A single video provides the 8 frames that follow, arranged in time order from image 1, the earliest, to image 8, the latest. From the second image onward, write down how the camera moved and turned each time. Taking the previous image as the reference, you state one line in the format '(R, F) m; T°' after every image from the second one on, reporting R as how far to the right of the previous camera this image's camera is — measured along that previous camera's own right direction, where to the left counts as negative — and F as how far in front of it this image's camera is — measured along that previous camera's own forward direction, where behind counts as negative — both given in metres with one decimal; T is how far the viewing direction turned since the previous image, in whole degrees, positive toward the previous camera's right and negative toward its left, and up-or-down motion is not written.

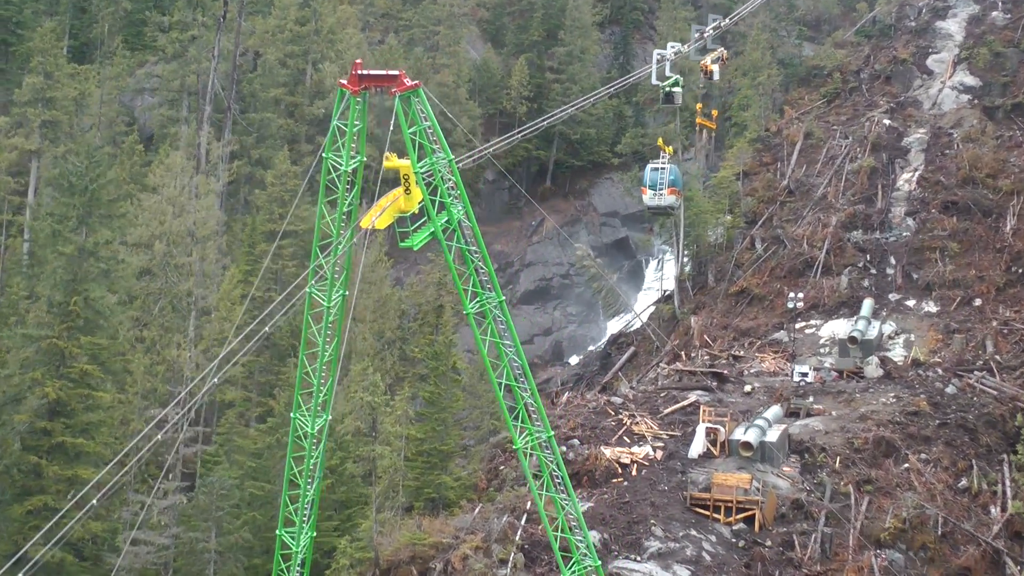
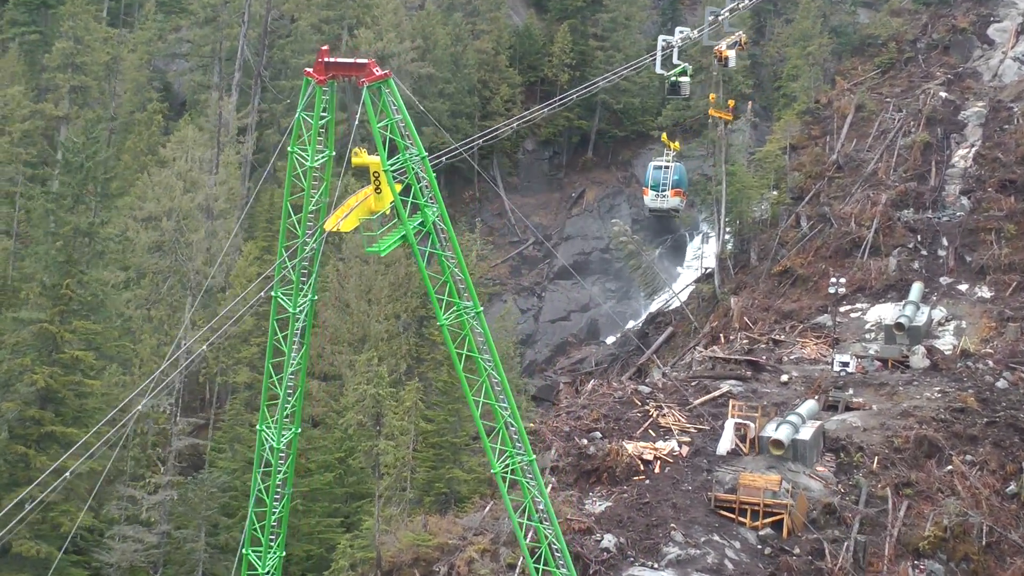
(+0.7, +1.5) m; -2°
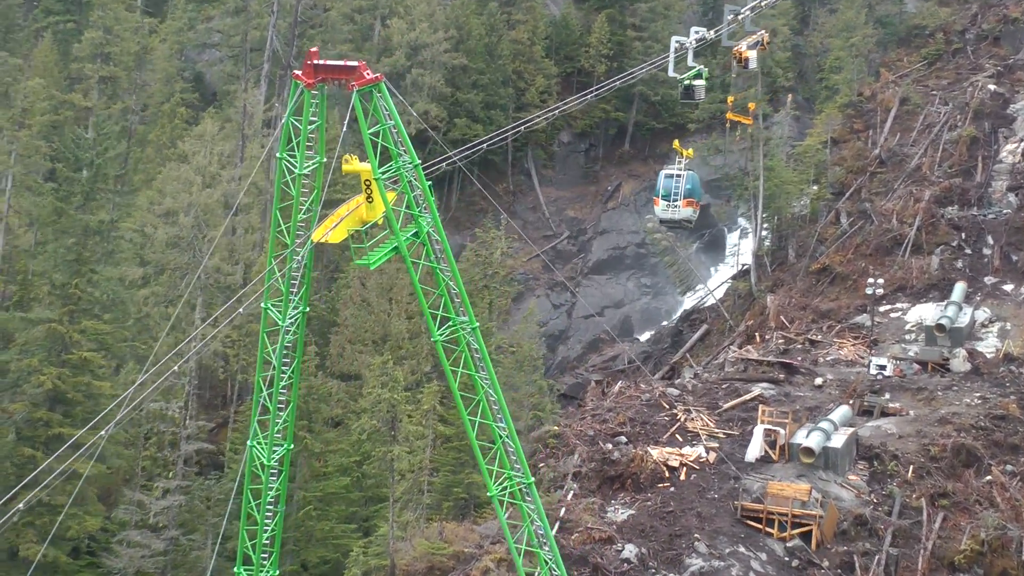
(+0.4, +0.7) m; -2°
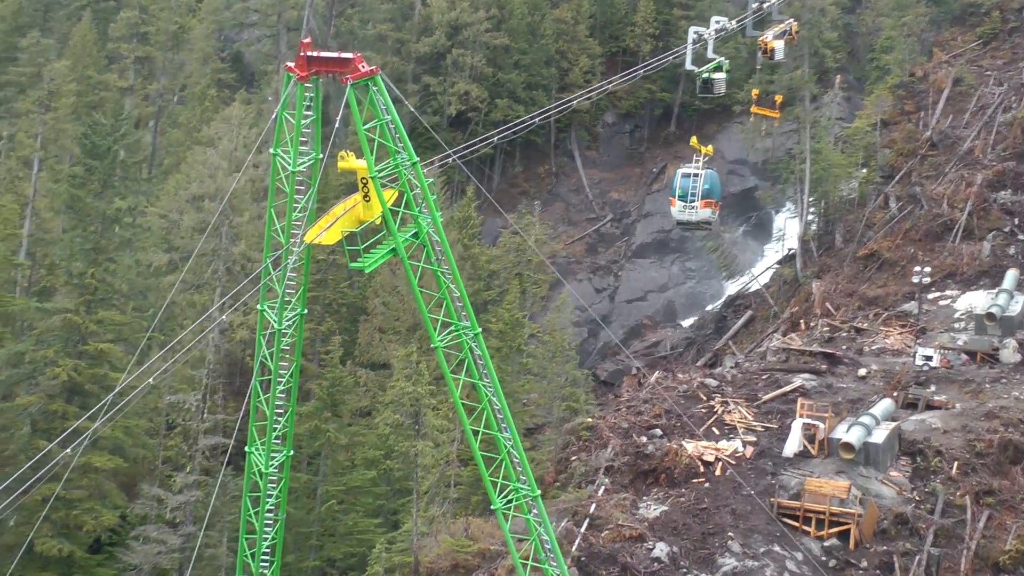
(+0.4, +0.7) m; -2°
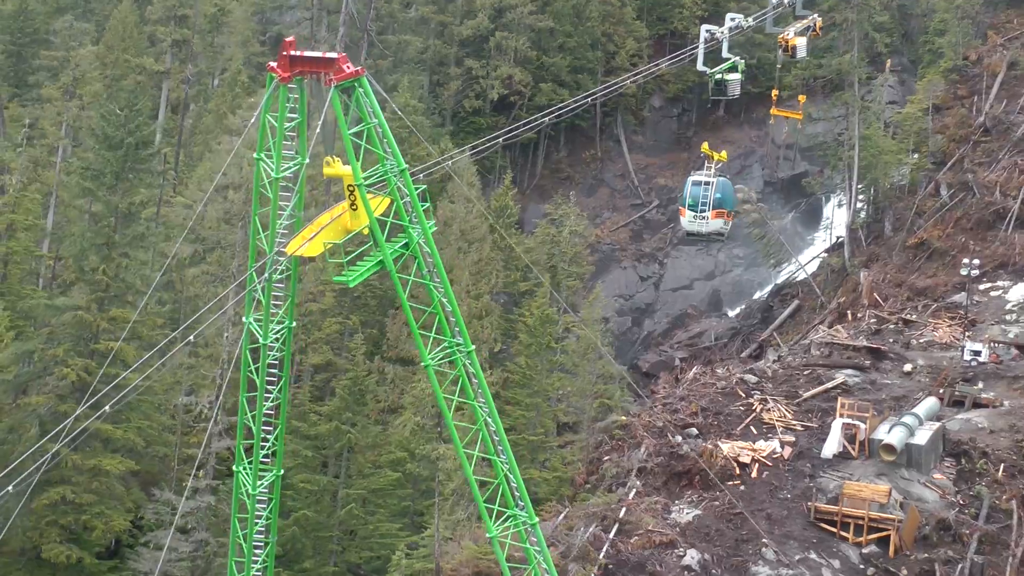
(+0.5, +0.7) m; -2°
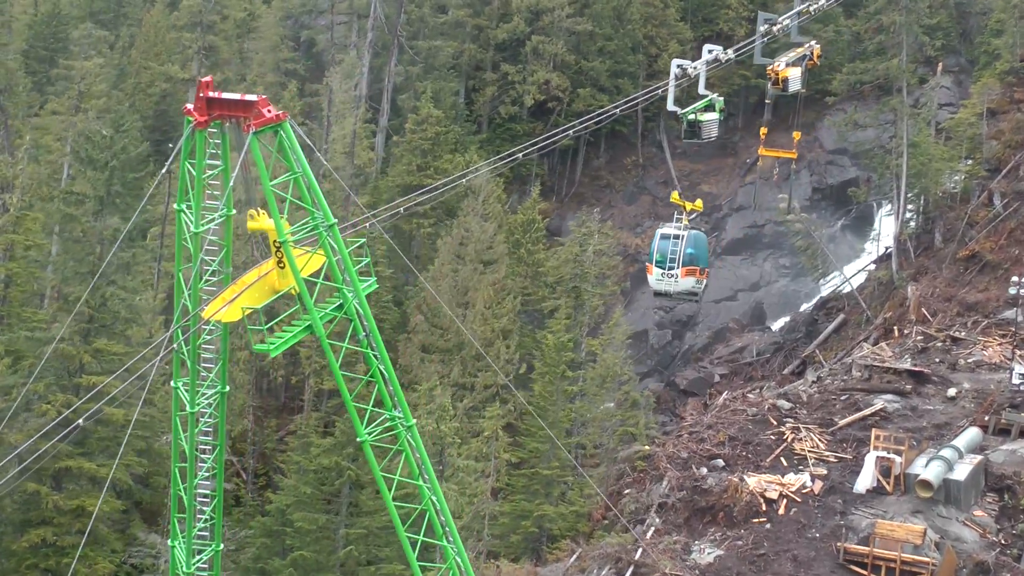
(+0.8, +1.2) m; -2°
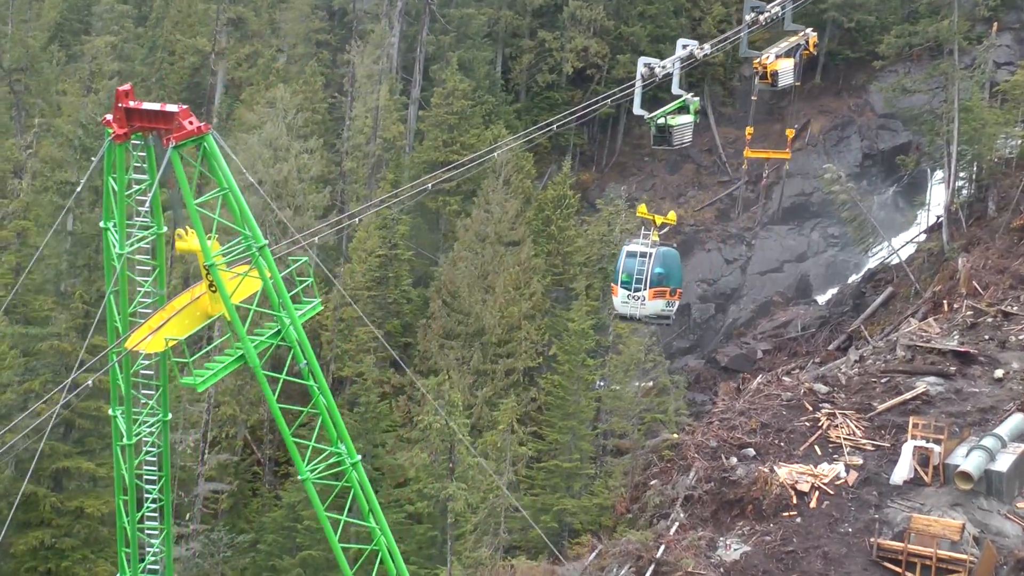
(+0.7, +0.9) m; -2°
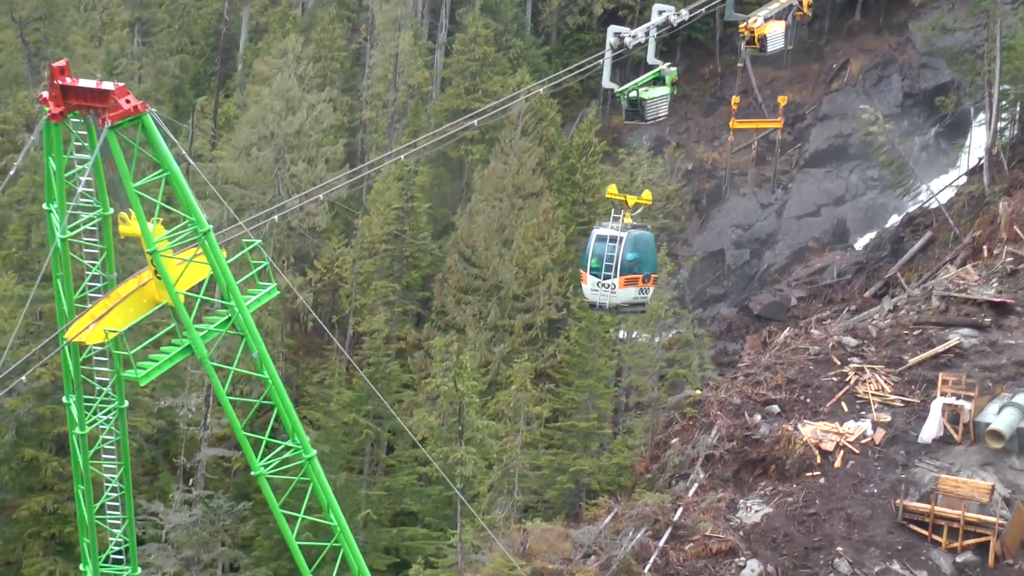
(+0.5, +0.6) m; -2°
